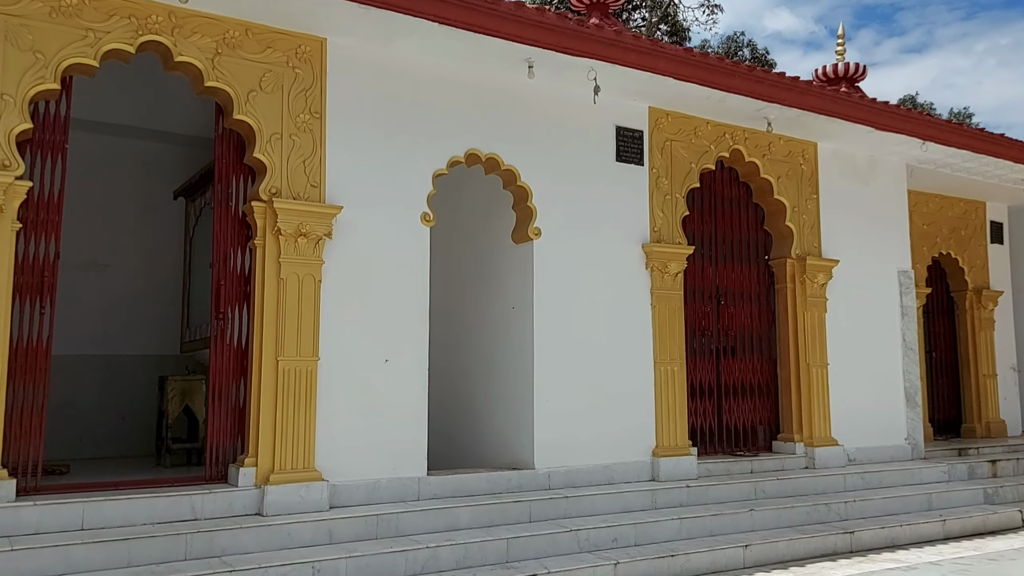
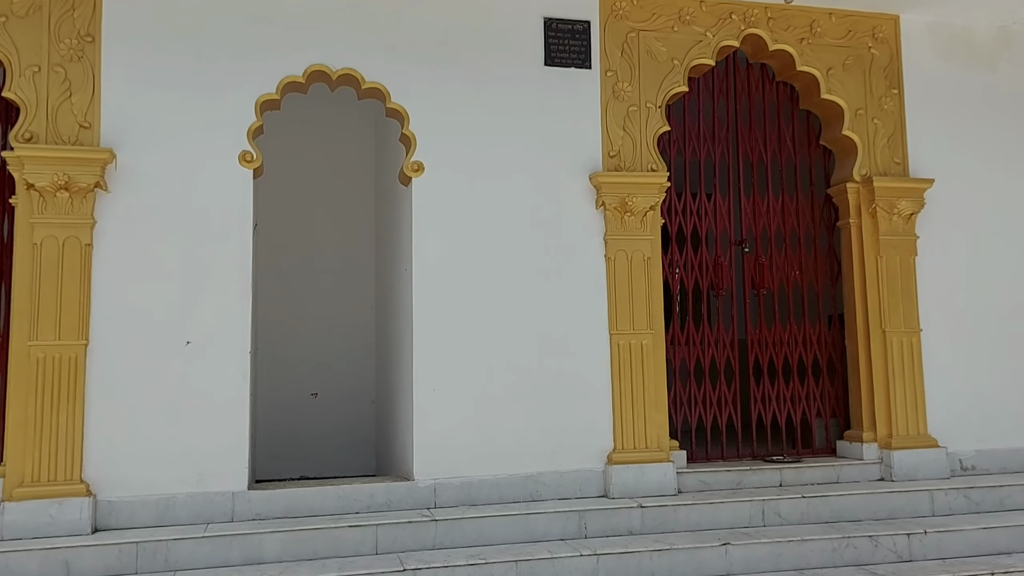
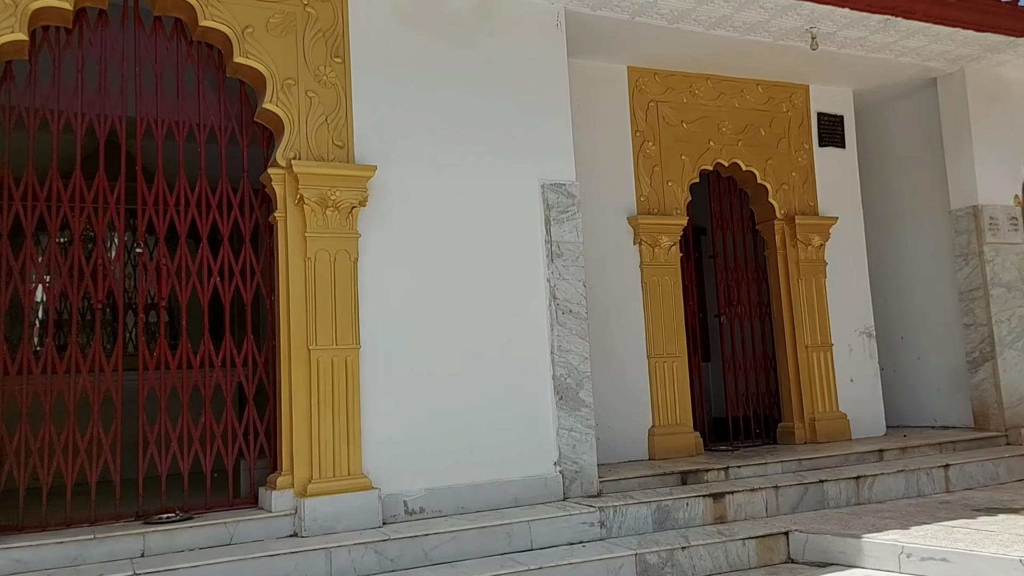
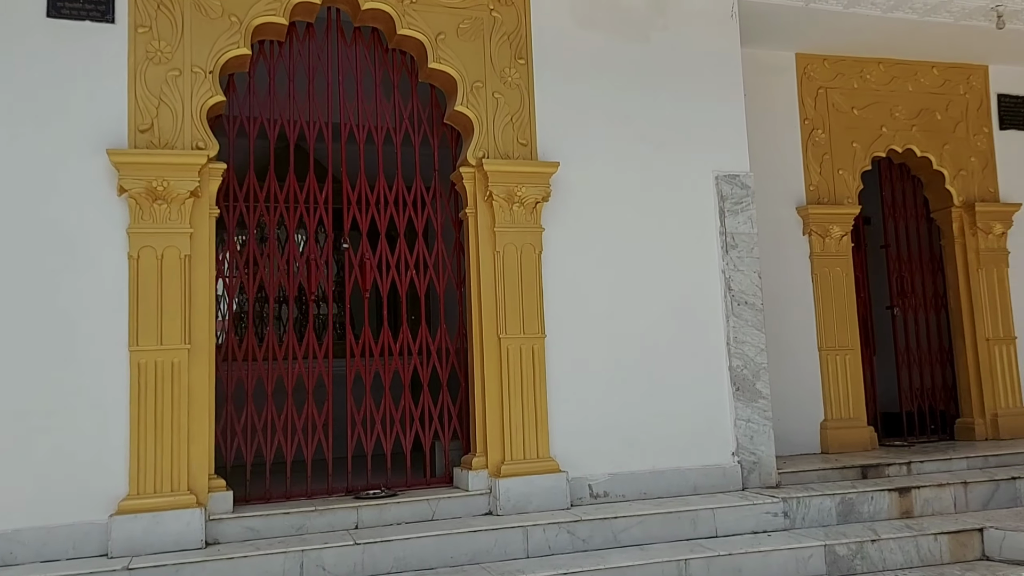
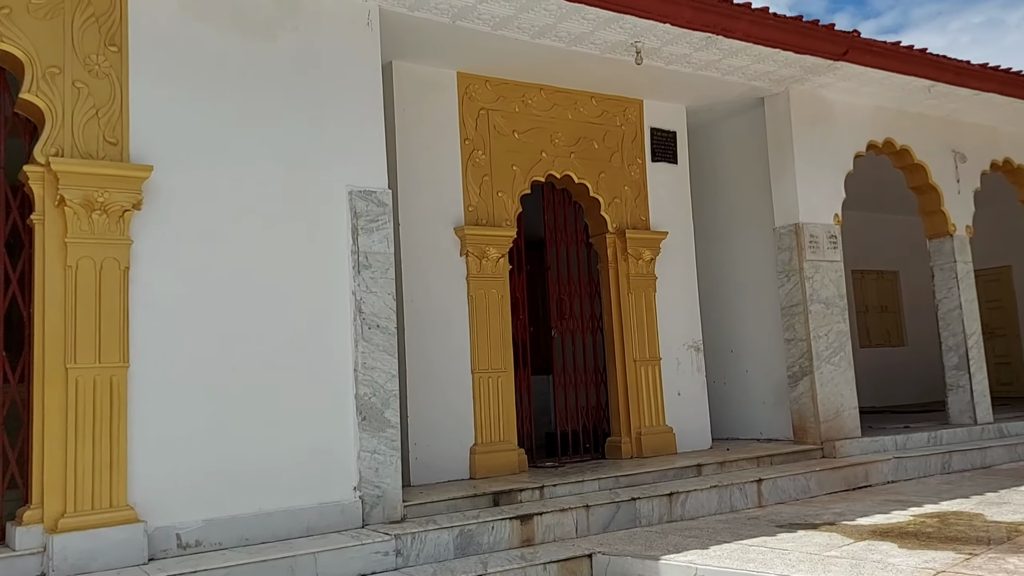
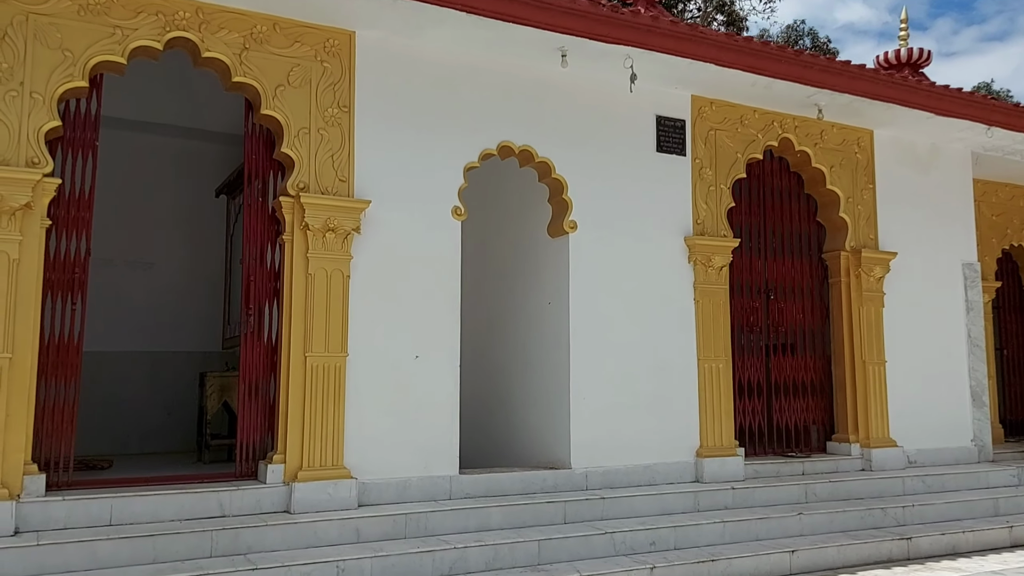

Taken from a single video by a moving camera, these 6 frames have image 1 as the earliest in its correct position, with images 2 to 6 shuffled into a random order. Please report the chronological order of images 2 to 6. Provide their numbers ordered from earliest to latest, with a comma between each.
6, 2, 4, 3, 5
